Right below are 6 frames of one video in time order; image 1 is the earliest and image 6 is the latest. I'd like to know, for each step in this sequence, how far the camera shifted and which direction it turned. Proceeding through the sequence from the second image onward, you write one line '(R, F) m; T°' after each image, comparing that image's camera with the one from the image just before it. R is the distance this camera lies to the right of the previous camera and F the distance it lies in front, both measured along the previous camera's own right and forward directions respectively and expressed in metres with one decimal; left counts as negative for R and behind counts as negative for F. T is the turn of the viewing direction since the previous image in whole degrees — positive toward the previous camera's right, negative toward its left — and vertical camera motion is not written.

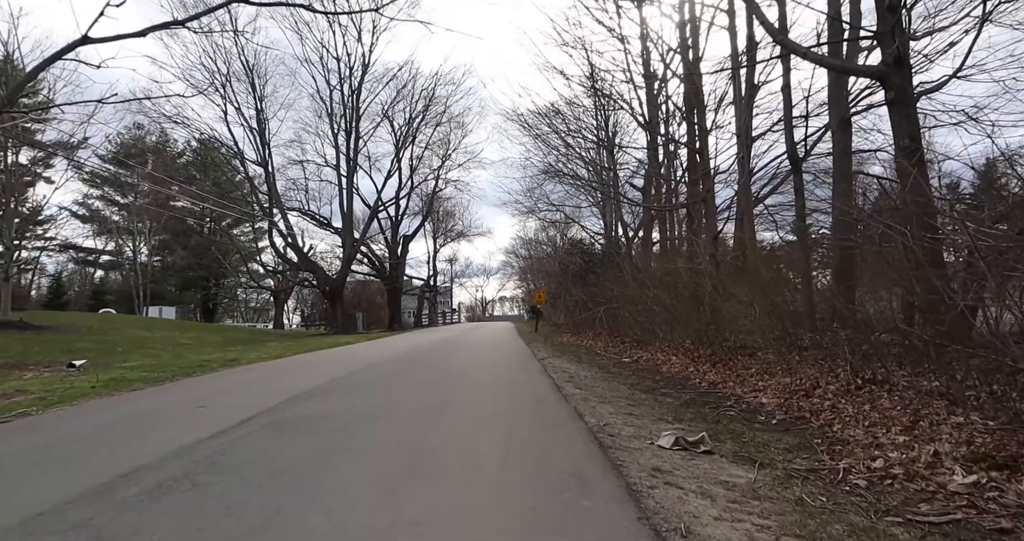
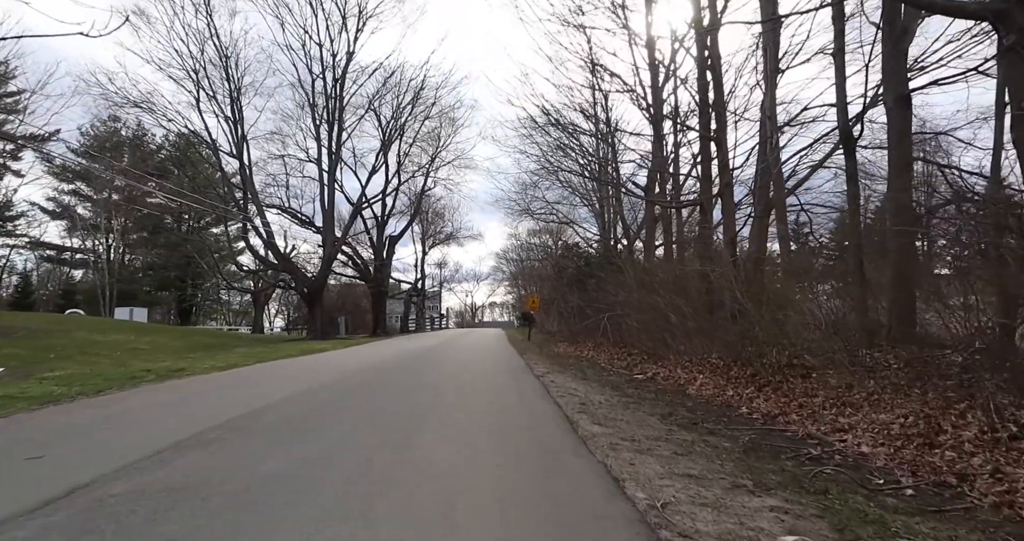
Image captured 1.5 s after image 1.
(-0.1, +2.1) m; +1°
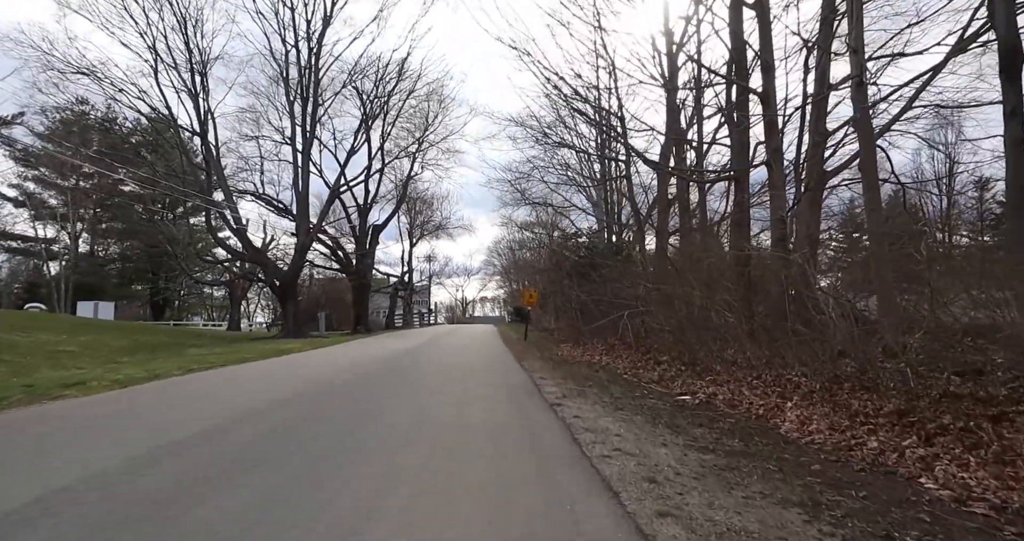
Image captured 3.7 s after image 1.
(-0.1, +3.3) m; +1°
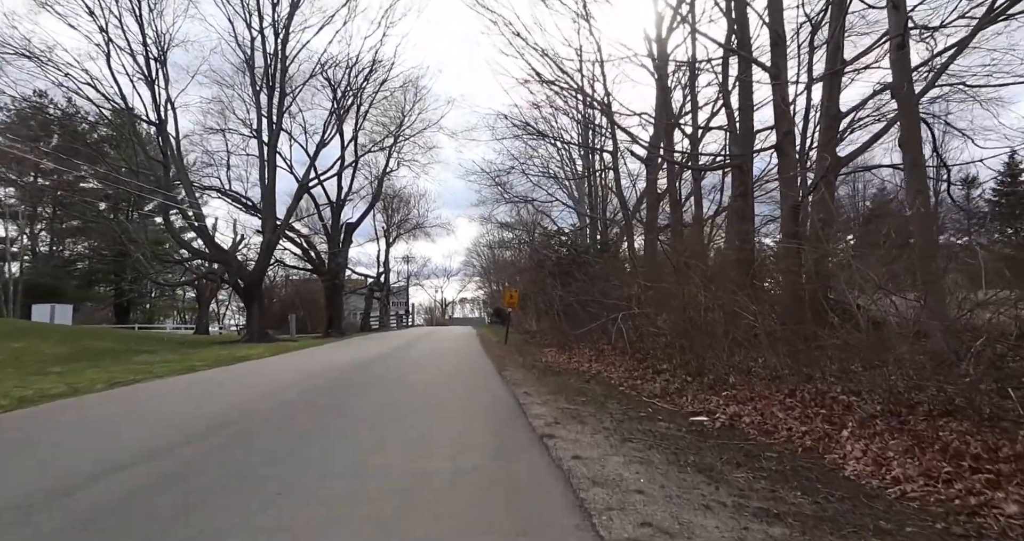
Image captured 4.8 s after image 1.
(0.0, +1.6) m; +2°
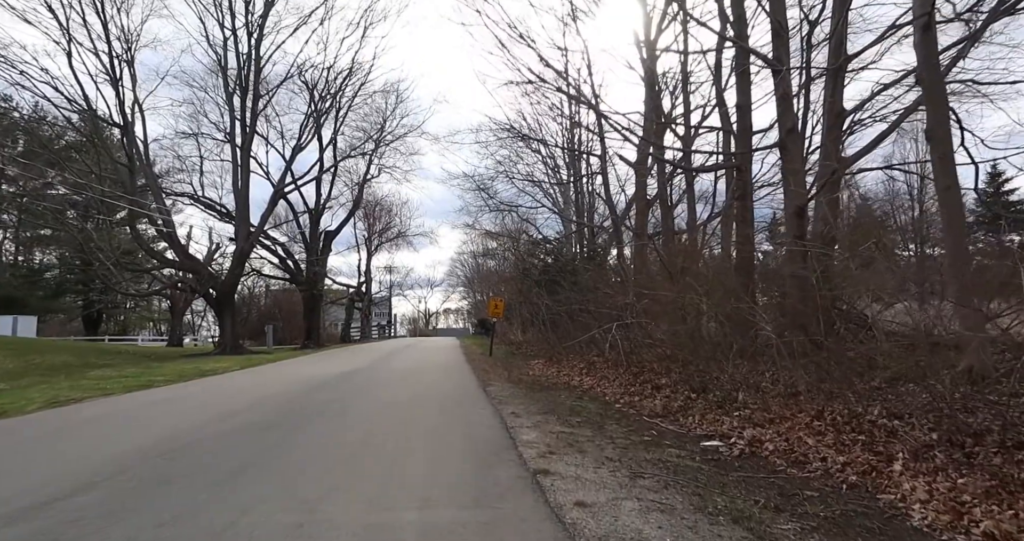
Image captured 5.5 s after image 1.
(0.0, +1.0) m; +2°
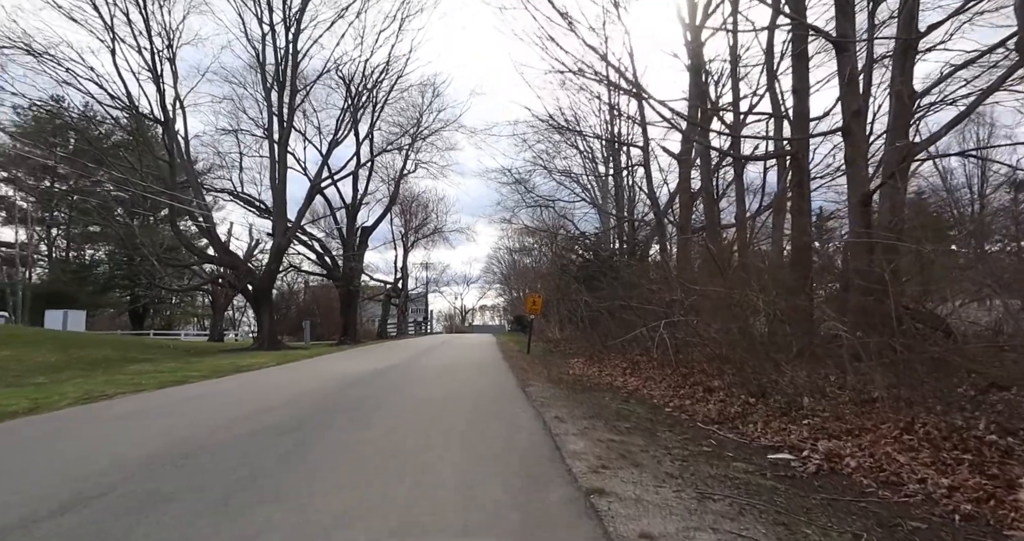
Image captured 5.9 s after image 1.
(-0.1, +0.5) m; -4°
